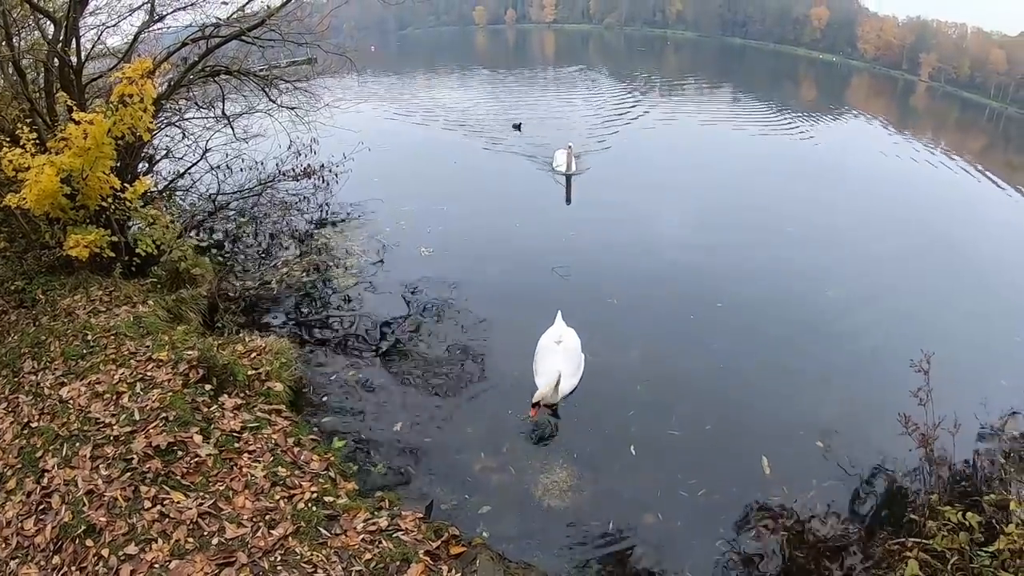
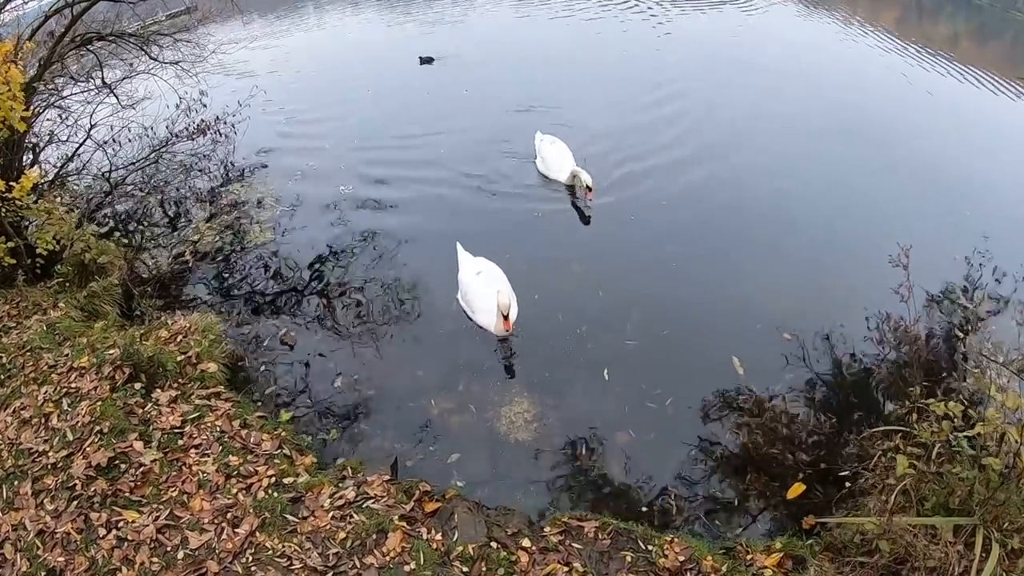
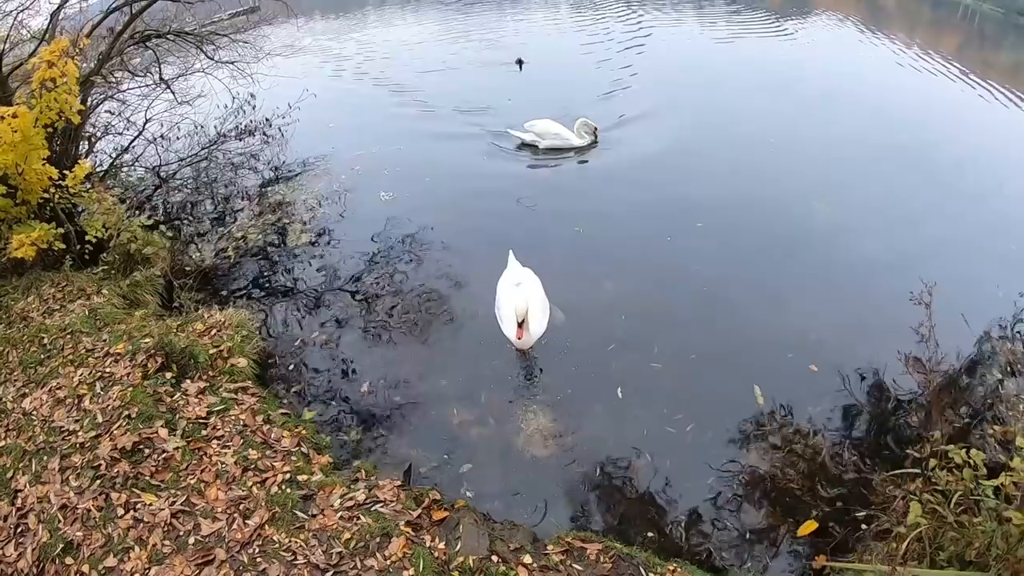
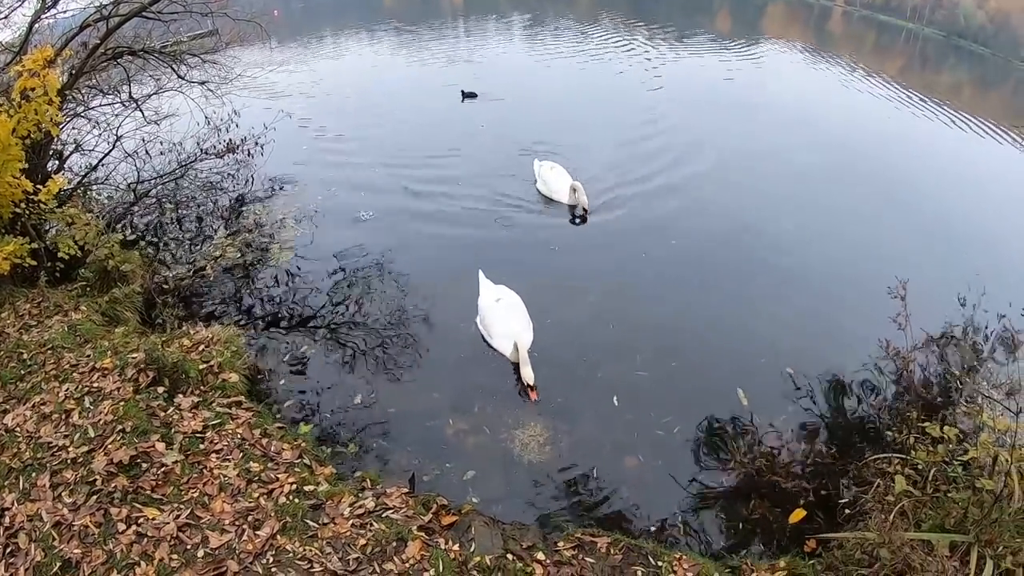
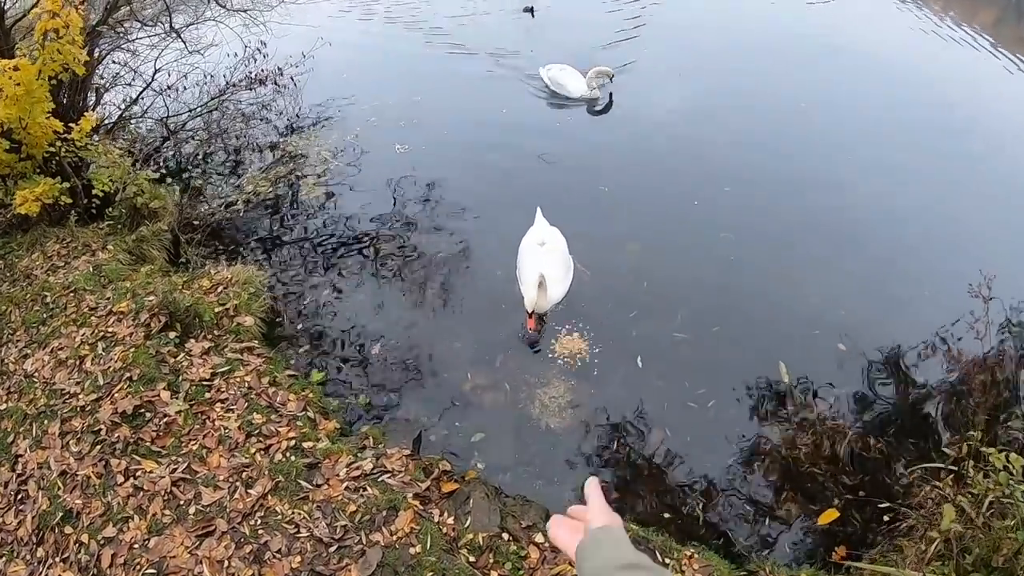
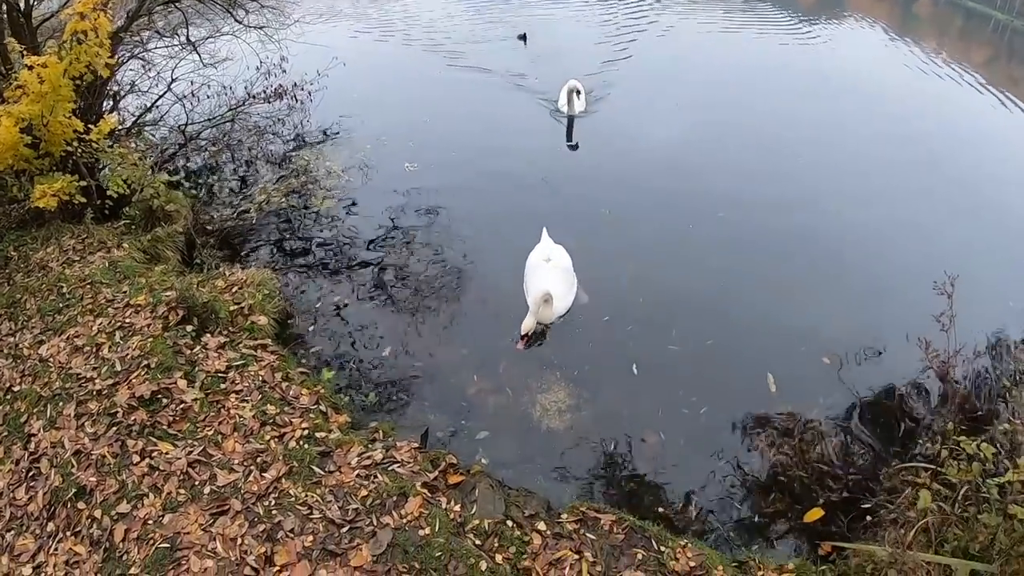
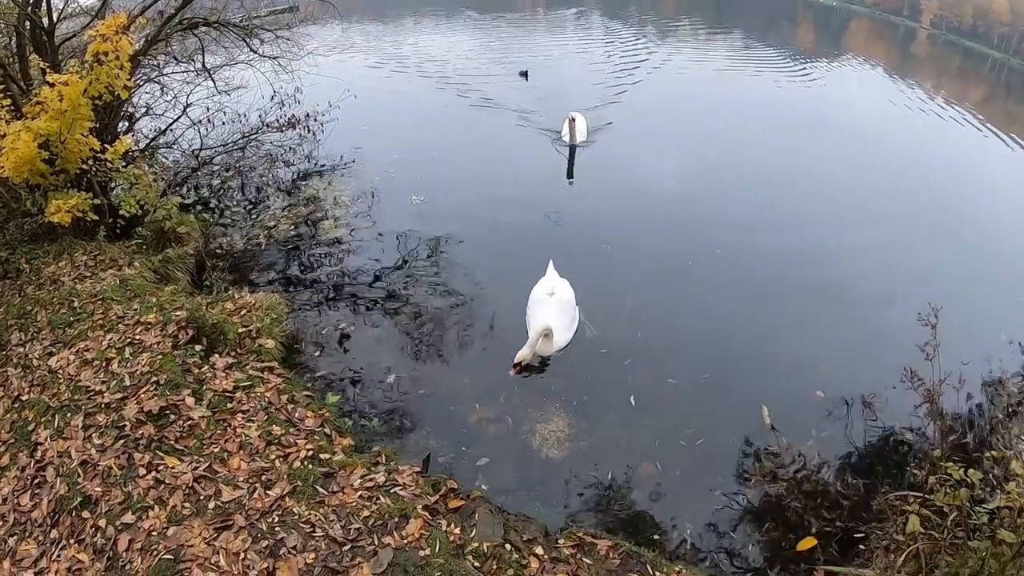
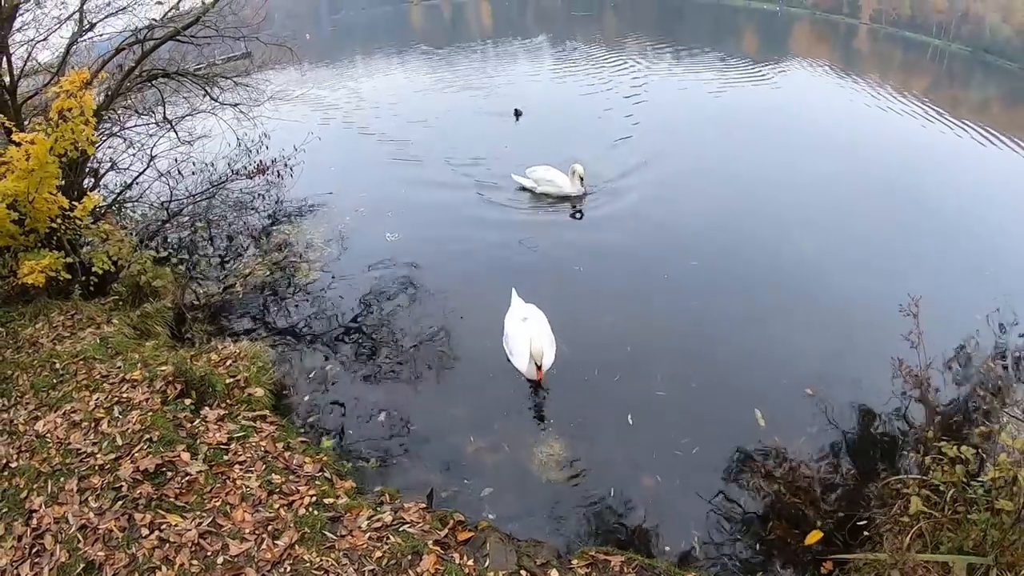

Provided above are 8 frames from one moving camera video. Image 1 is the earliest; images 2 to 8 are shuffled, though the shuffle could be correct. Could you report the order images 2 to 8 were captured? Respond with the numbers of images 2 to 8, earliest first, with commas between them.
7, 6, 5, 3, 8, 4, 2
